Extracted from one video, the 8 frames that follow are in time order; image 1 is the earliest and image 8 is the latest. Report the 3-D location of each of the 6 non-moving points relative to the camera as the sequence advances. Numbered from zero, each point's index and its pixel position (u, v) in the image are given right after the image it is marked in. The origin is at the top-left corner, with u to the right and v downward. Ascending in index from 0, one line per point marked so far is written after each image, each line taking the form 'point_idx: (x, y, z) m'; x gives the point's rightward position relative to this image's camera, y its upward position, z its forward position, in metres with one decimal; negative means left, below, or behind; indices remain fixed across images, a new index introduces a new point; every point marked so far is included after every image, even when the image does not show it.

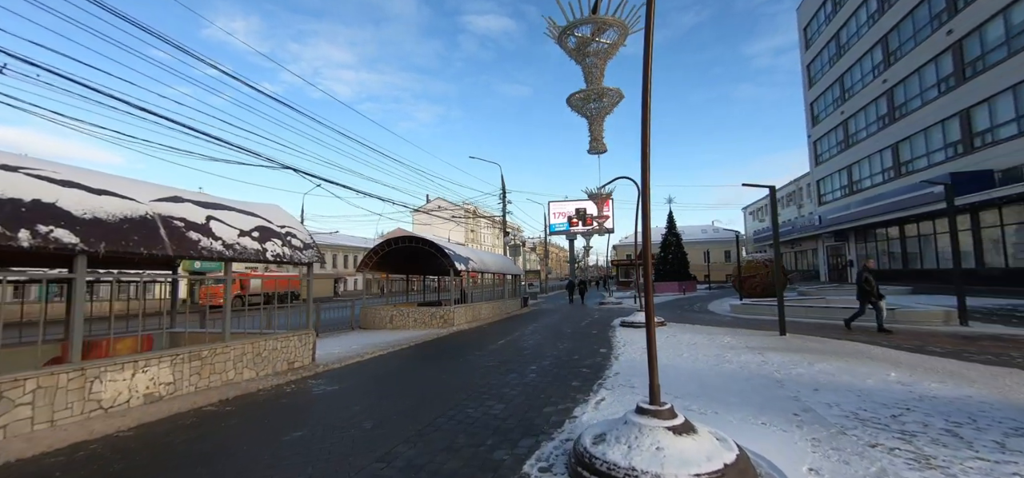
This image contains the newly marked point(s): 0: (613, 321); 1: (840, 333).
0: (+3.6, -2.9, +14.8) m
1: (+8.0, -2.3, +10.1) m
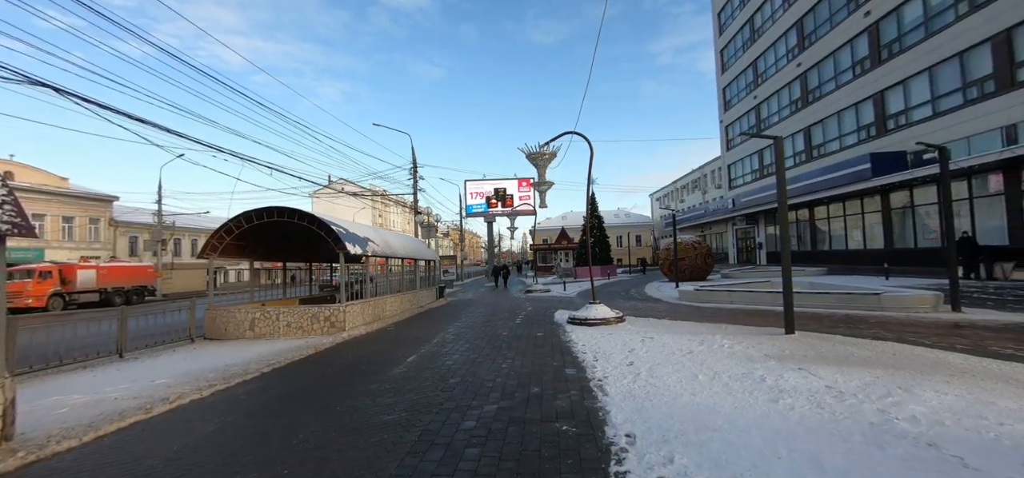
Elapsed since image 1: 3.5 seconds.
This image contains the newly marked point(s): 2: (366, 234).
0: (+1.2, -2.2, +11.9) m
1: (+6.5, -1.7, +8.1) m
2: (-5.2, +0.2, +14.7) m
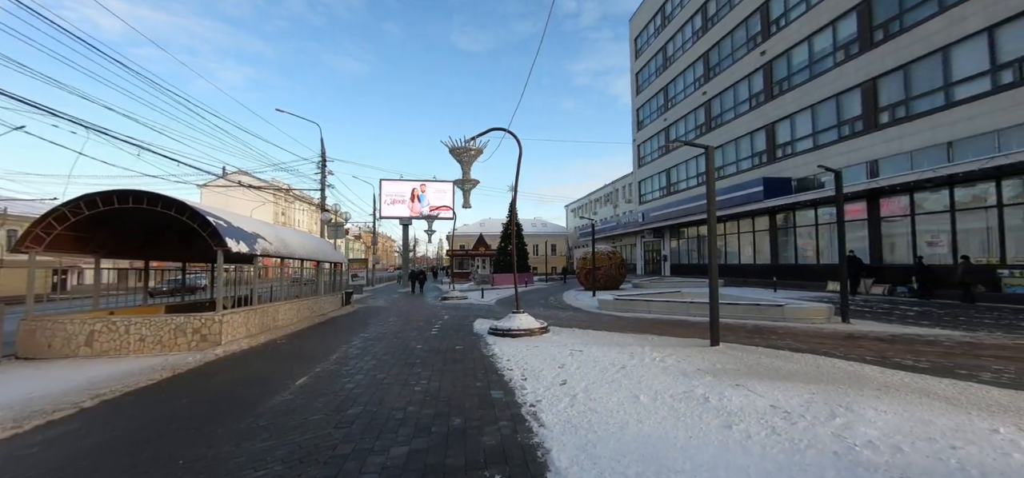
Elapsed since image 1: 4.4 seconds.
0: (-1.0, -2.3, +10.9) m
1: (+4.9, -2.0, +8.3) m
2: (-7.8, +0.3, +12.5) m
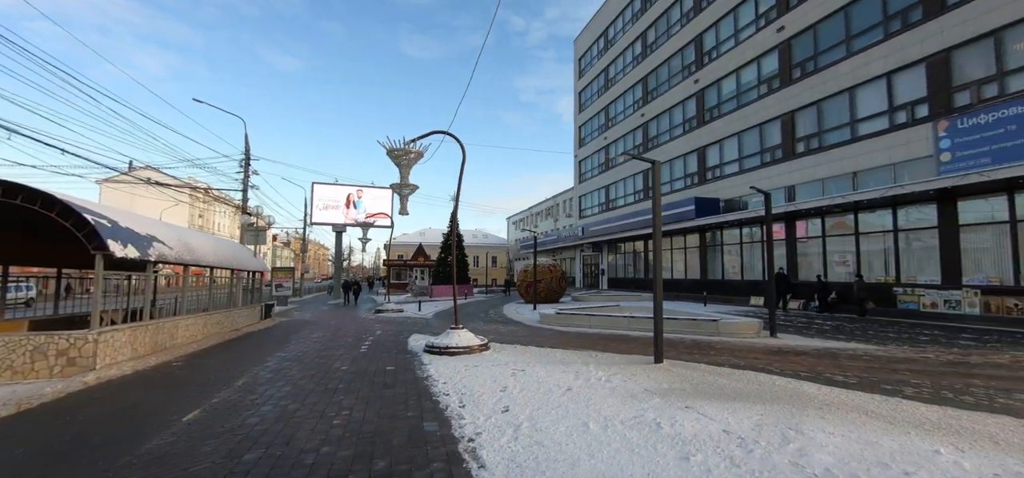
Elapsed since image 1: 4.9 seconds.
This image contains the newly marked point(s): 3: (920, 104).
0: (-2.5, -2.5, +10.1) m
1: (+3.7, -2.3, +8.4) m
2: (-9.4, +0.2, +10.8) m
3: (+14.8, +4.9, +15.0) m
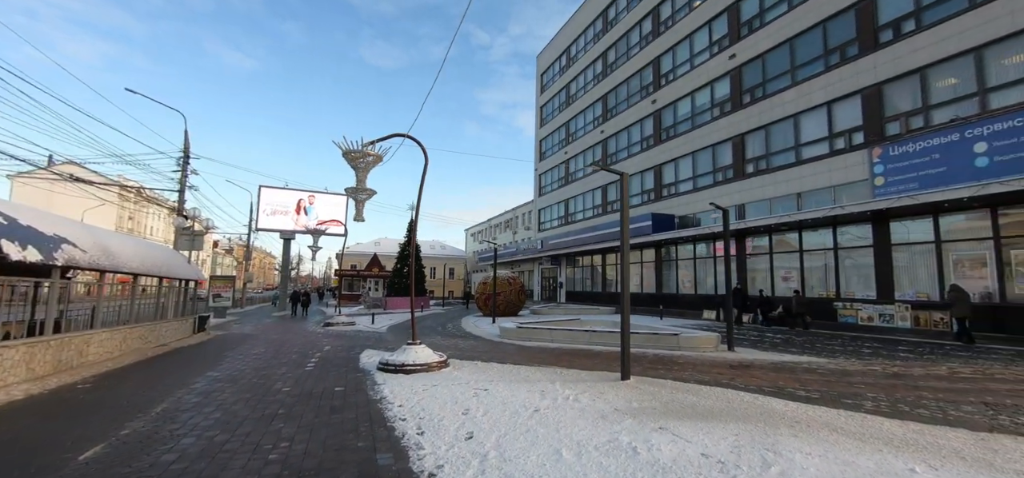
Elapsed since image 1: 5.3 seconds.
0: (-3.4, -2.7, +9.4) m
1: (+3.0, -2.6, +8.3) m
2: (-10.3, +0.1, +9.5) m
3: (+13.4, +4.2, +16.2) m
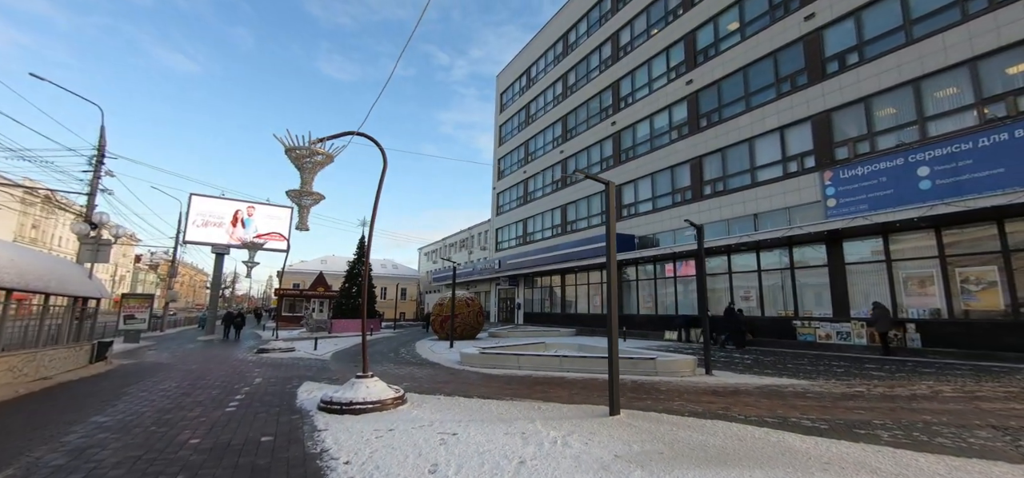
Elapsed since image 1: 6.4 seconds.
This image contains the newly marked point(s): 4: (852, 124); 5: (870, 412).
0: (-4.1, -2.9, +7.9) m
1: (+2.4, -2.9, +7.5) m
2: (-10.9, 0.0, +7.3) m
3: (+12.0, +3.4, +16.8) m
4: (+12.8, +4.3, +15.6) m
5: (+5.4, -2.6, +6.3) m
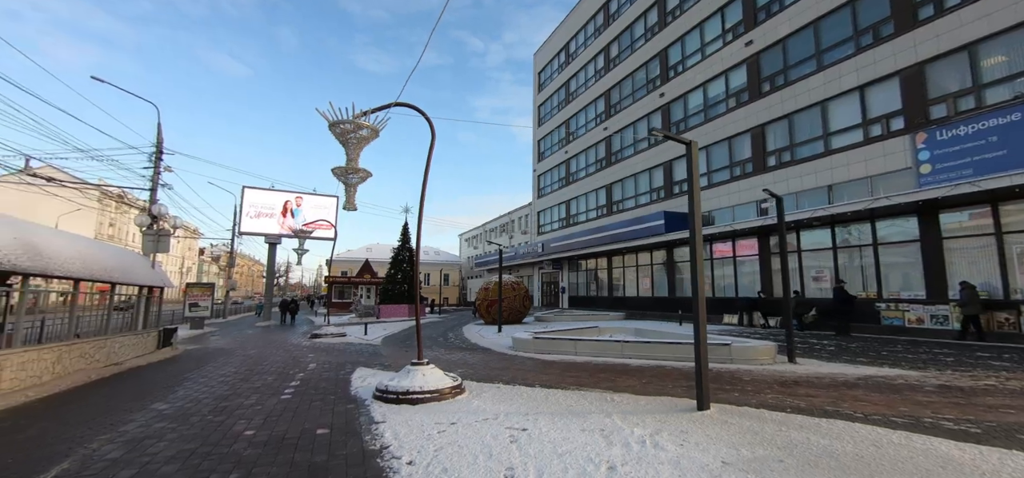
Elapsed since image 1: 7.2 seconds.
0: (-2.9, -2.6, +7.6) m
1: (+3.5, -2.4, +6.6) m
2: (-9.8, +0.2, +7.6) m
3: (+13.7, +4.4, +14.8) m
4: (+14.4, +5.3, +13.5) m
5: (+6.4, -2.1, +5.1) m
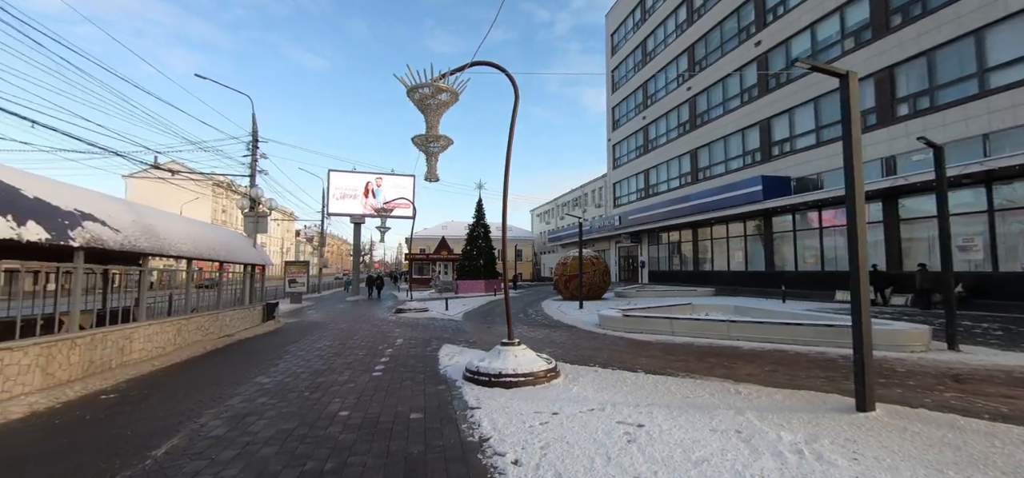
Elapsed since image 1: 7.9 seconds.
0: (-1.3, -2.1, +7.4) m
1: (+4.9, -1.9, +5.4) m
2: (-8.2, +0.5, +8.4) m
3: (+16.1, +5.6, +11.4) m
4: (+16.5, +6.4, +9.9) m
5: (+7.5, -1.7, +3.4) m
